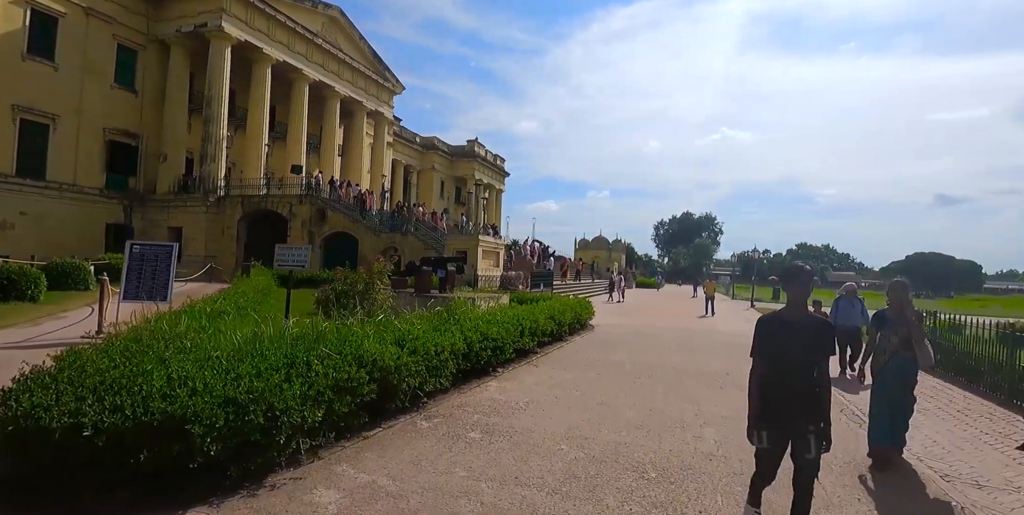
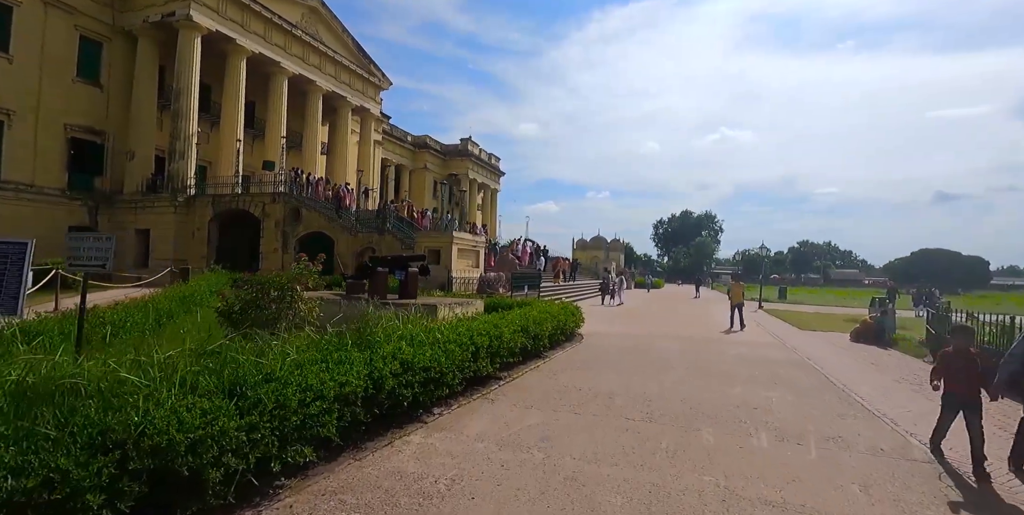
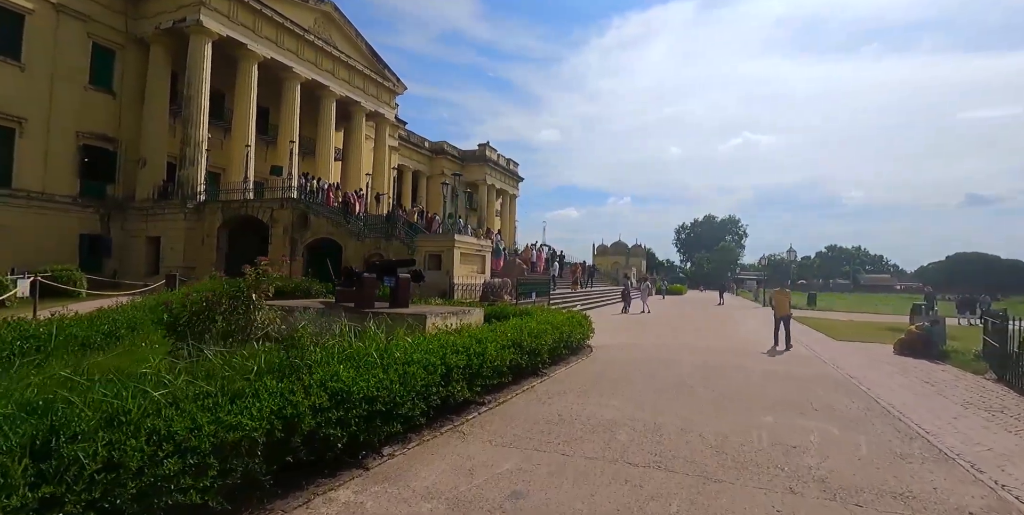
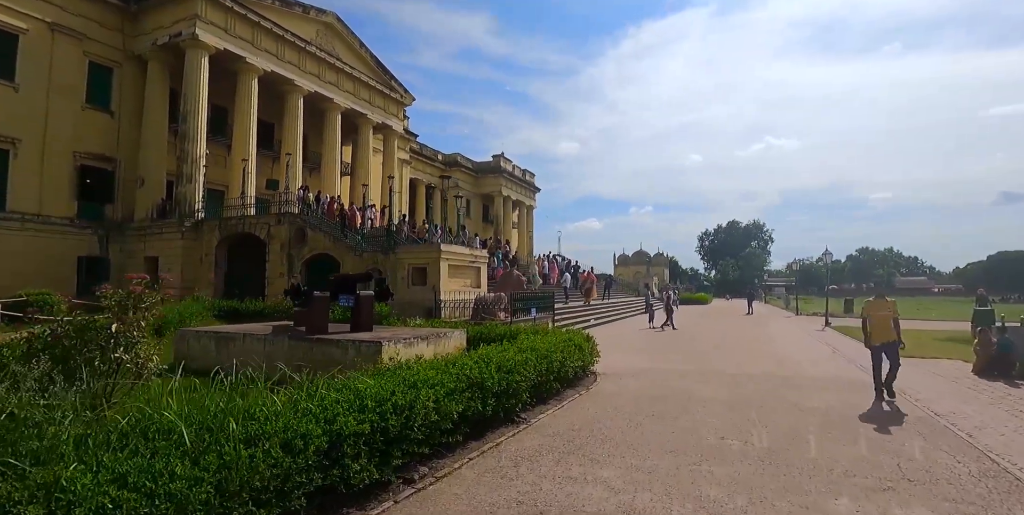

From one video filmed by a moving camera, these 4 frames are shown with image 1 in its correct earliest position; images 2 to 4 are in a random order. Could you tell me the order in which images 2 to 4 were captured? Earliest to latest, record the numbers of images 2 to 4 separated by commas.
2, 3, 4
